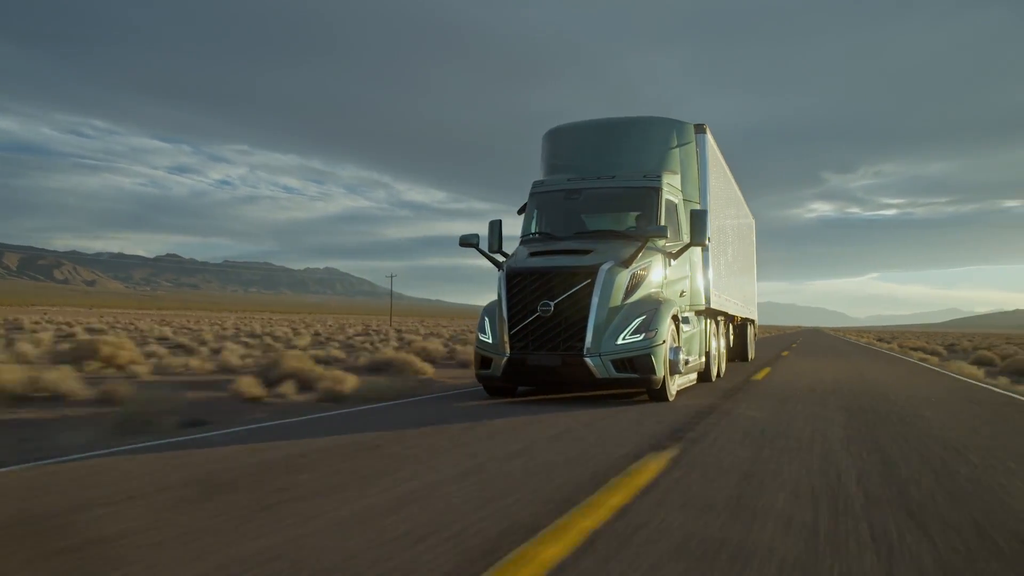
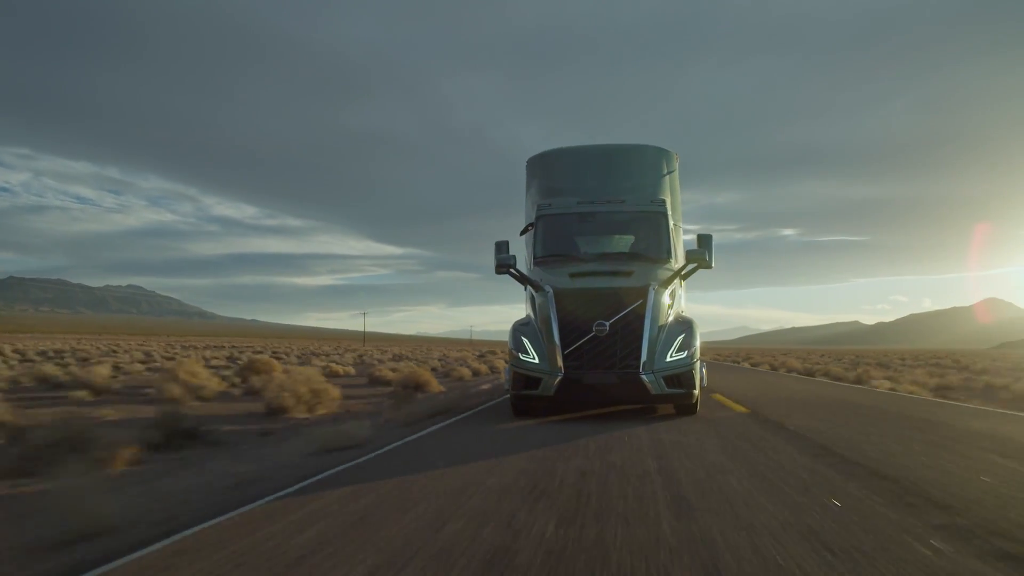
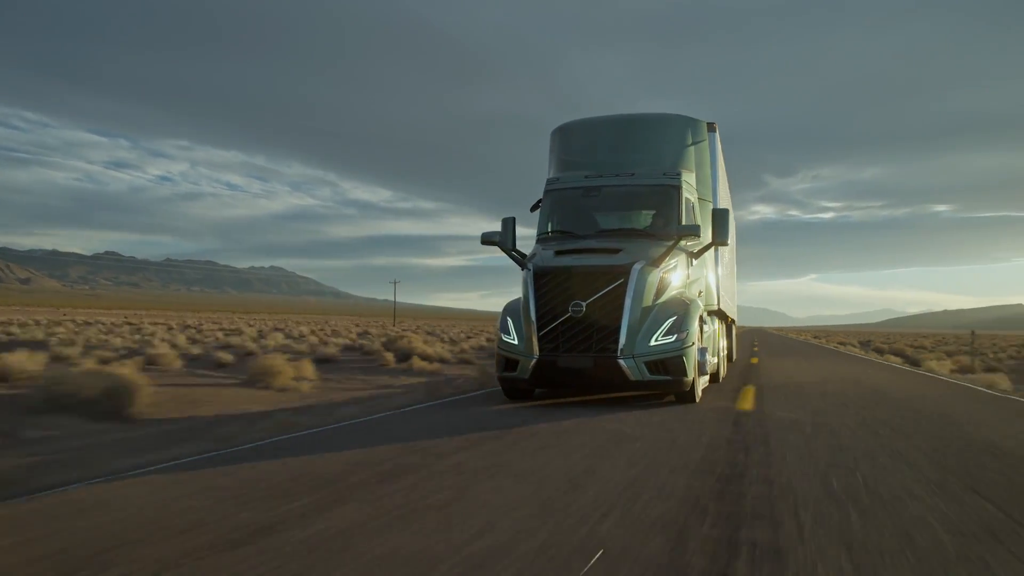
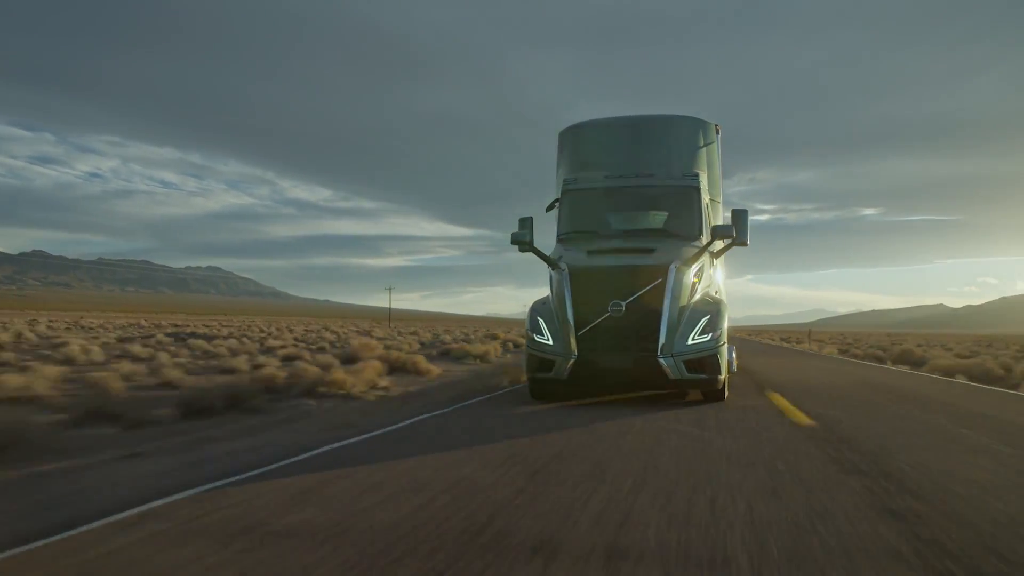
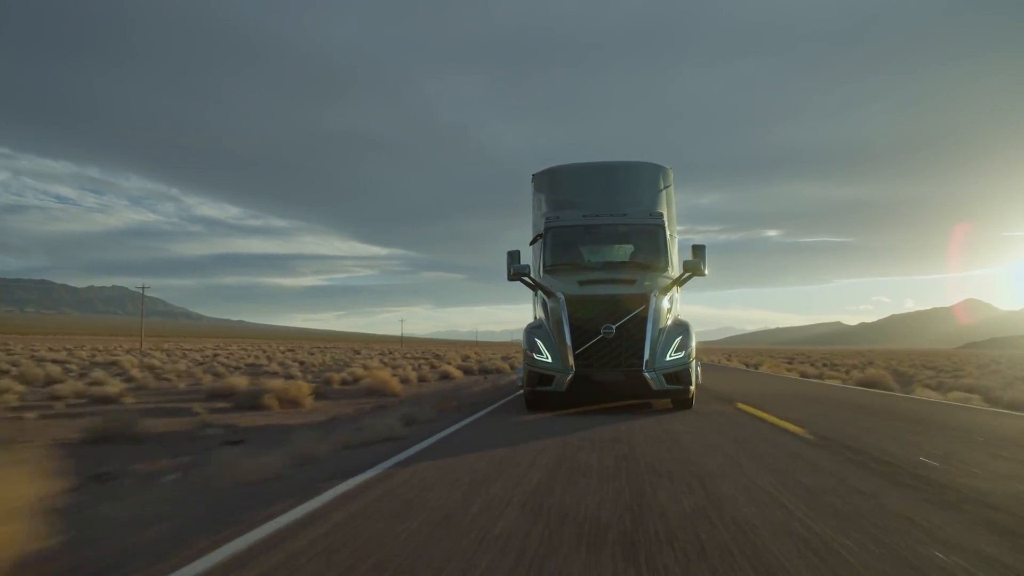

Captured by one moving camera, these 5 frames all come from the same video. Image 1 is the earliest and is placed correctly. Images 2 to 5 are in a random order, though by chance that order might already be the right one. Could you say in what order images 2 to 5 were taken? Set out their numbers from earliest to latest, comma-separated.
3, 4, 2, 5
